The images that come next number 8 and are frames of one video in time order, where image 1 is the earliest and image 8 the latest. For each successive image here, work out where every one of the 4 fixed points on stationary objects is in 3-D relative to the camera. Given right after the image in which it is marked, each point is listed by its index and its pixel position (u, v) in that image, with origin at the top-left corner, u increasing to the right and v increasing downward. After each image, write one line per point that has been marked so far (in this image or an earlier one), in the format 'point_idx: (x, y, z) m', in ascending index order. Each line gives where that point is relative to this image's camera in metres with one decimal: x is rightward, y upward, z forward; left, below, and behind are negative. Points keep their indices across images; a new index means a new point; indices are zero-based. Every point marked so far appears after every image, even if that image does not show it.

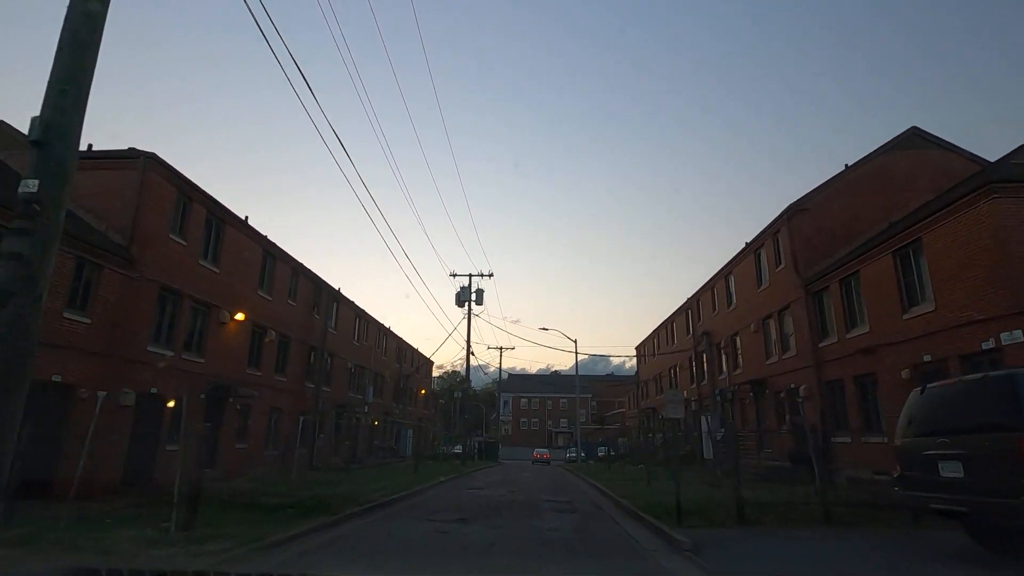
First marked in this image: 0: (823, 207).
0: (+11.7, +3.1, +19.9) m
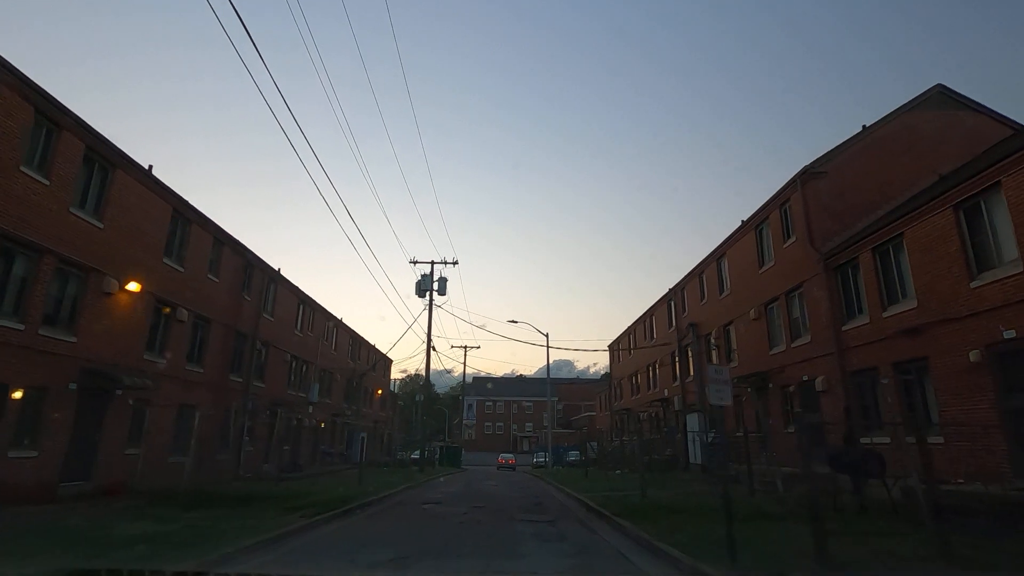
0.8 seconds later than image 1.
0: (+10.8, +3.8, +17.2) m
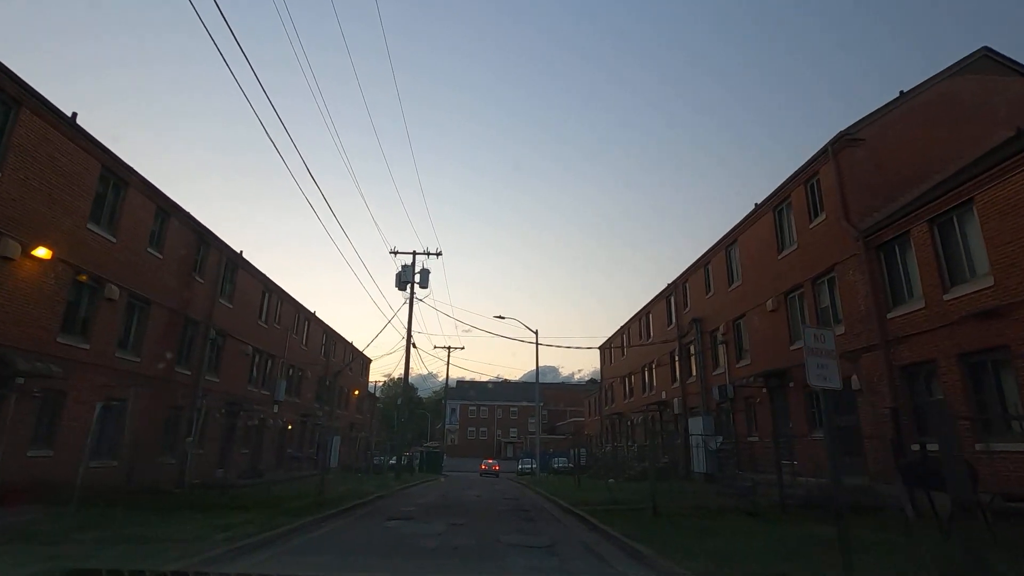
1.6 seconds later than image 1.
0: (+10.5, +4.3, +15.1) m
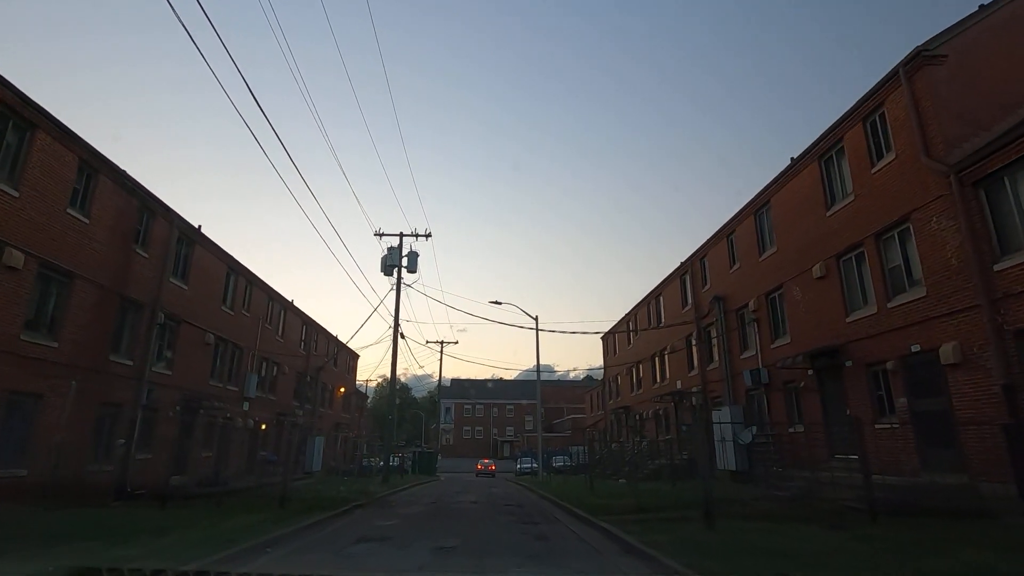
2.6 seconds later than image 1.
0: (+10.5, +5.4, +12.2) m
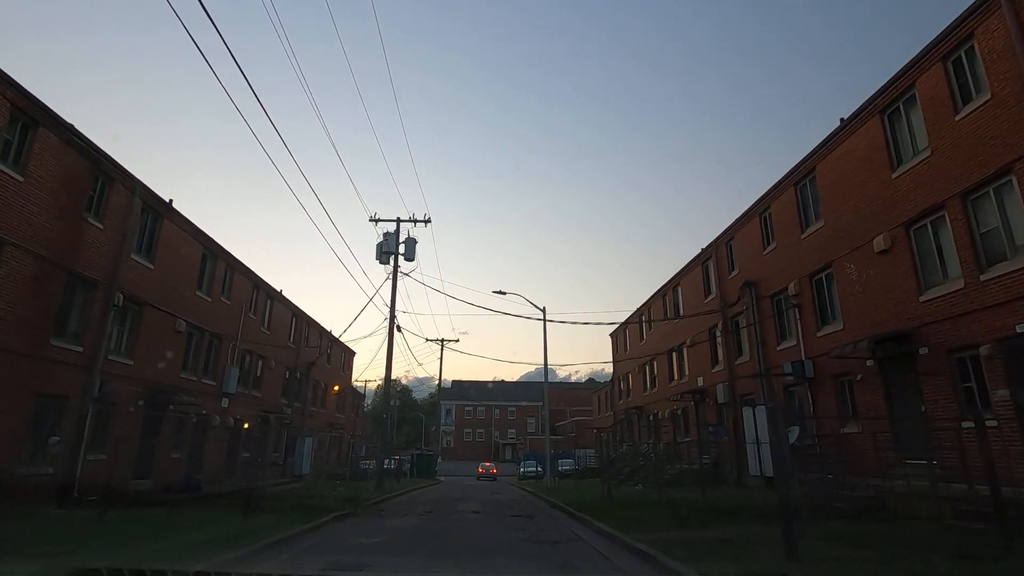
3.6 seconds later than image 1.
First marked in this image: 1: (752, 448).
0: (+10.8, +6.0, +9.9) m
1: (+8.5, -5.6, +18.5) m
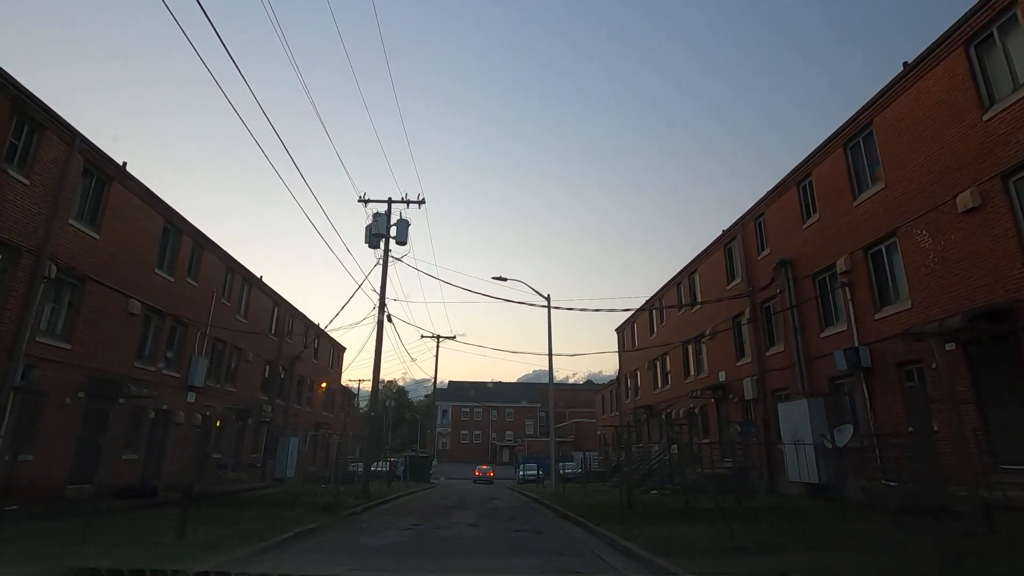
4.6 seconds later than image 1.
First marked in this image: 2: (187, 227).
0: (+10.9, +6.7, +7.6) m
1: (+8.5, -4.9, +16.1) m
2: (-12.1, +2.2, +19.7) m
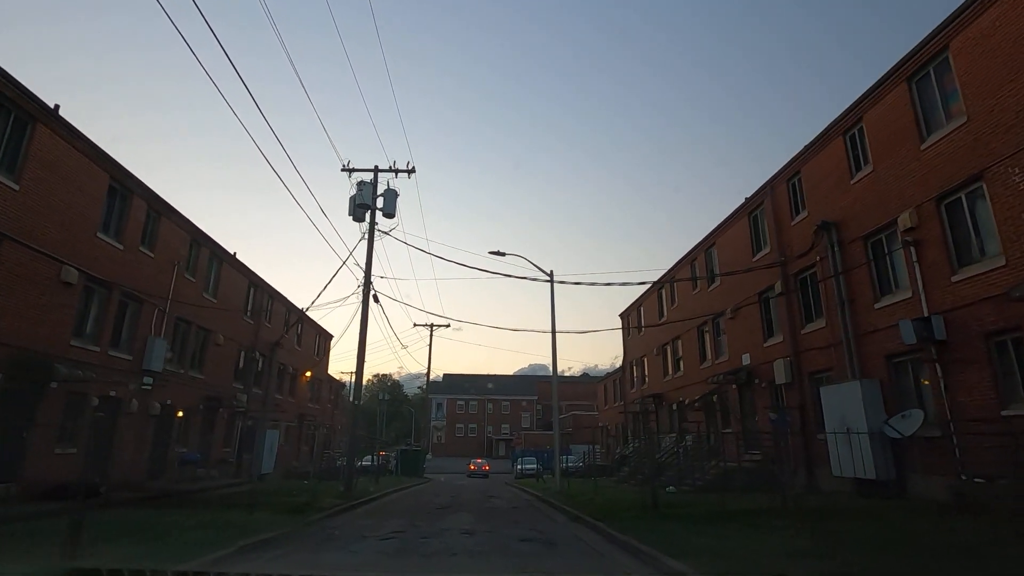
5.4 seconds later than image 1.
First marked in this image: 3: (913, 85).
0: (+11.1, +7.6, +5.2) m
1: (+8.6, -4.0, +13.9) m
2: (-12.1, +3.2, +17.1) m
3: (+9.5, +4.9, +12.6) m
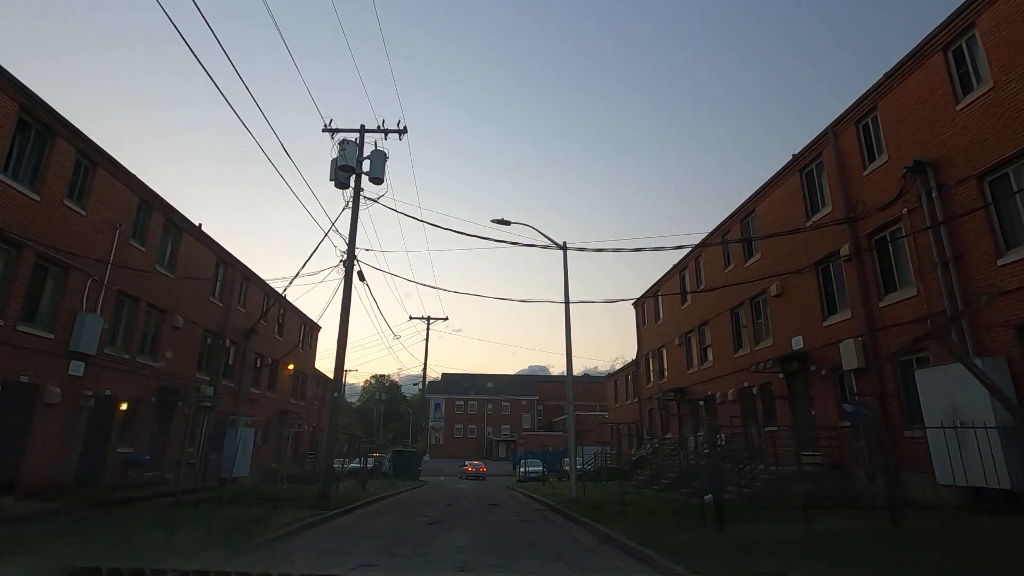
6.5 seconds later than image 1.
0: (+11.3, +8.6, +2.1) m
1: (+8.8, -3.0, +10.7) m
2: (-11.8, +4.2, +14.0) m
3: (+9.8, +5.9, +9.4) m
